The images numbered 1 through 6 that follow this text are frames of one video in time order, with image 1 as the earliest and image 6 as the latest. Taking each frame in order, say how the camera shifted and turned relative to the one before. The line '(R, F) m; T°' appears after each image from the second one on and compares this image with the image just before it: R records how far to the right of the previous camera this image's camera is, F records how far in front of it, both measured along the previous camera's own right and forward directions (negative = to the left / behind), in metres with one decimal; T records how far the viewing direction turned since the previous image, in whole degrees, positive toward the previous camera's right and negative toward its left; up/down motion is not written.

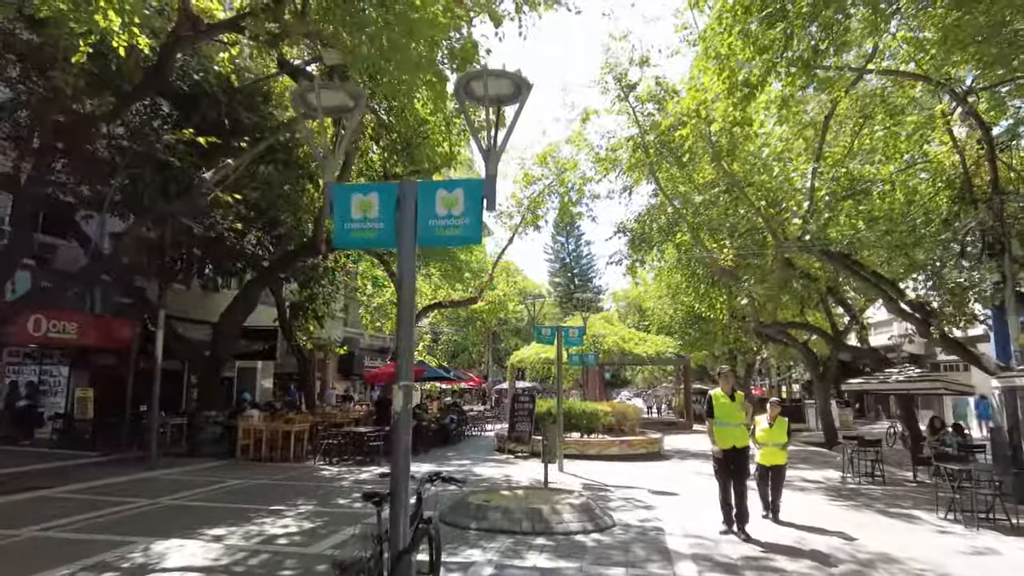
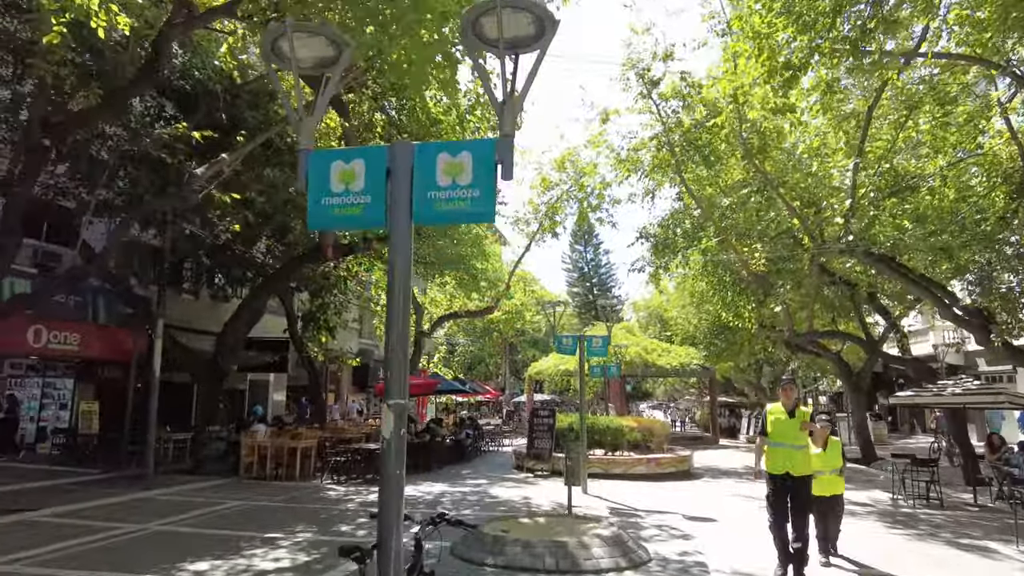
(0.0, +0.9) m; -1°
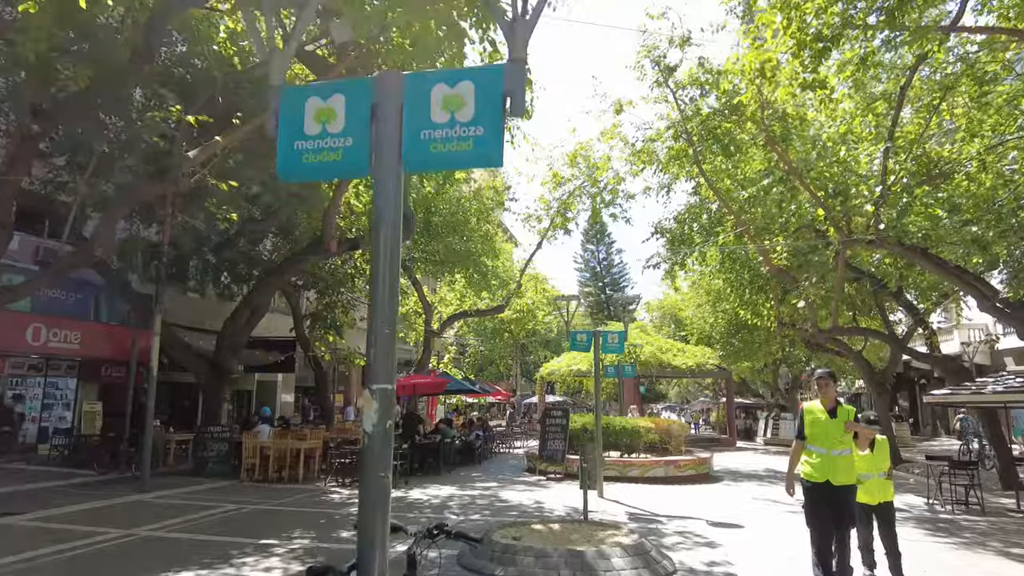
(0.0, +0.6) m; -1°
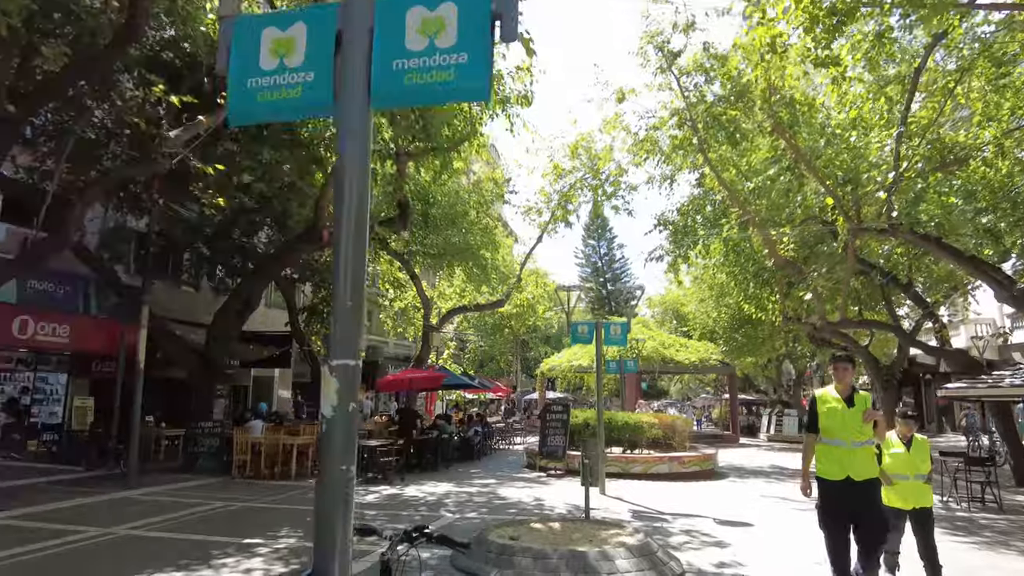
(0.0, +0.4) m; 0°
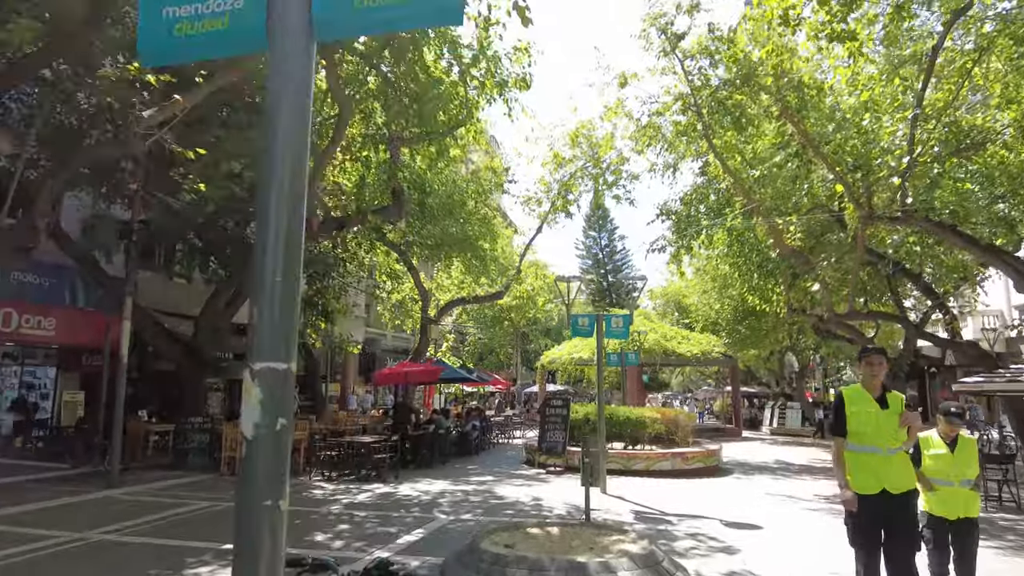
(+0.1, +0.5) m; 0°
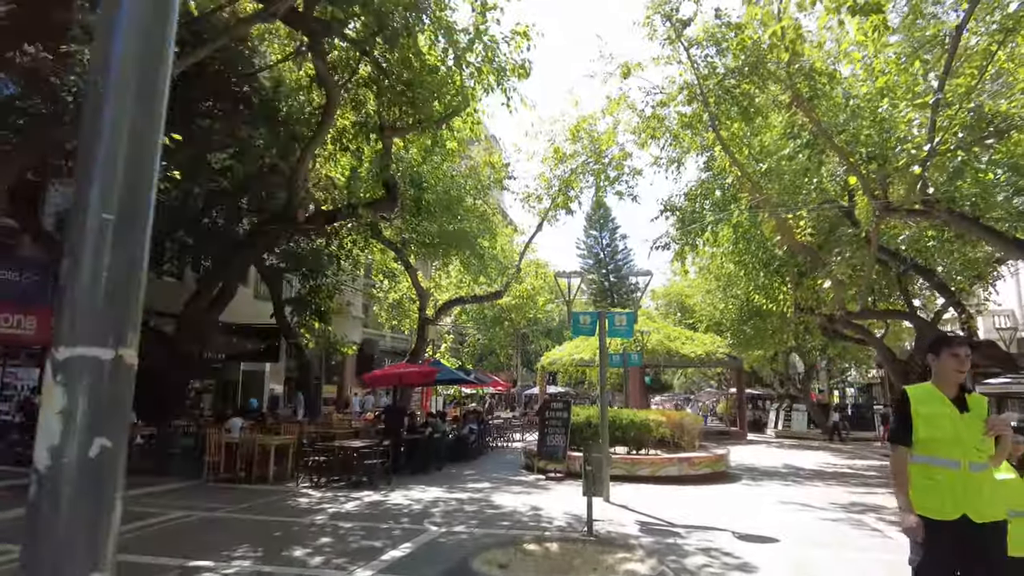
(+0.1, +0.6) m; 0°
